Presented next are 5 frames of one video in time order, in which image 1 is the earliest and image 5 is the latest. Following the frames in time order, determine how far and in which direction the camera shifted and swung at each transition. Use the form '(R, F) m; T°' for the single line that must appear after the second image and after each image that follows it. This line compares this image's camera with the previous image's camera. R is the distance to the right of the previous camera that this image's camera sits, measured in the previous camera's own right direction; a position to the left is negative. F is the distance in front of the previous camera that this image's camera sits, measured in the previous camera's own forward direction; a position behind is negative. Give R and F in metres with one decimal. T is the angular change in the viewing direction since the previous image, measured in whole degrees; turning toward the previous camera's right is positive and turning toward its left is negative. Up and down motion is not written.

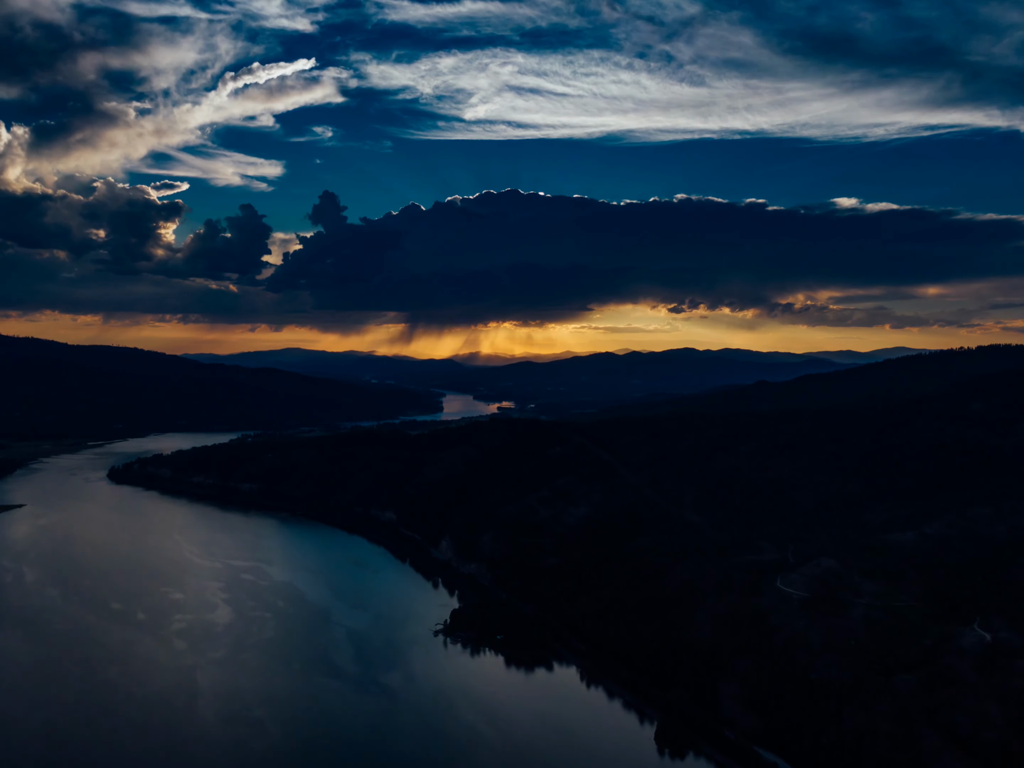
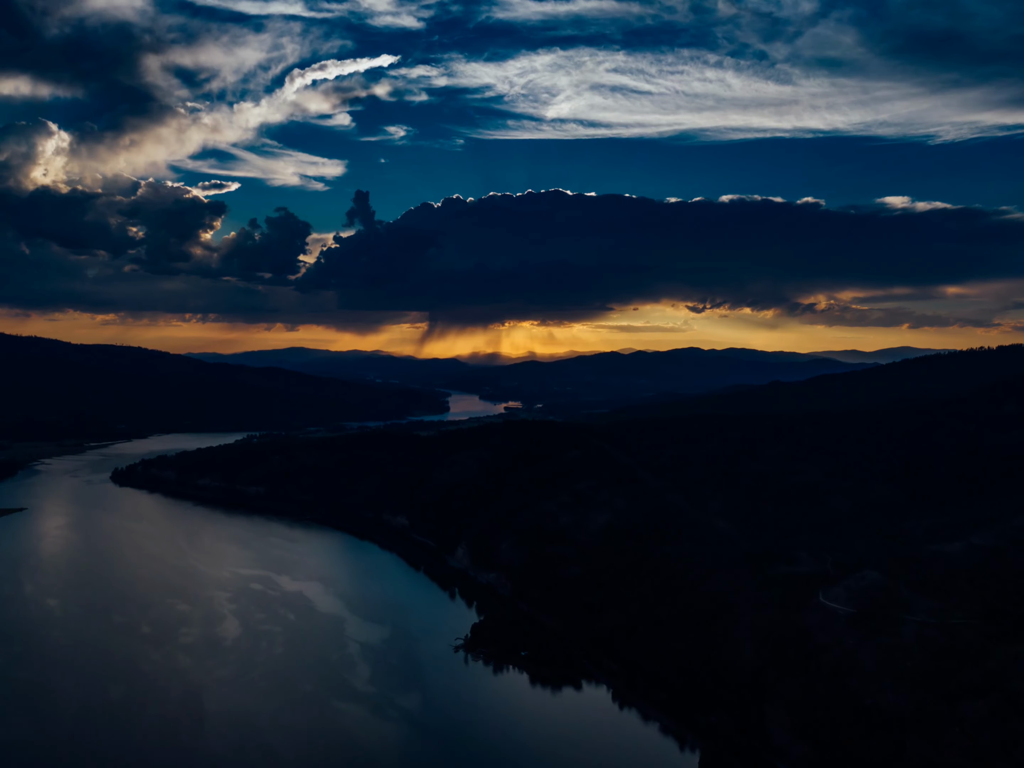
(-1.9, +3.5) m; 0°
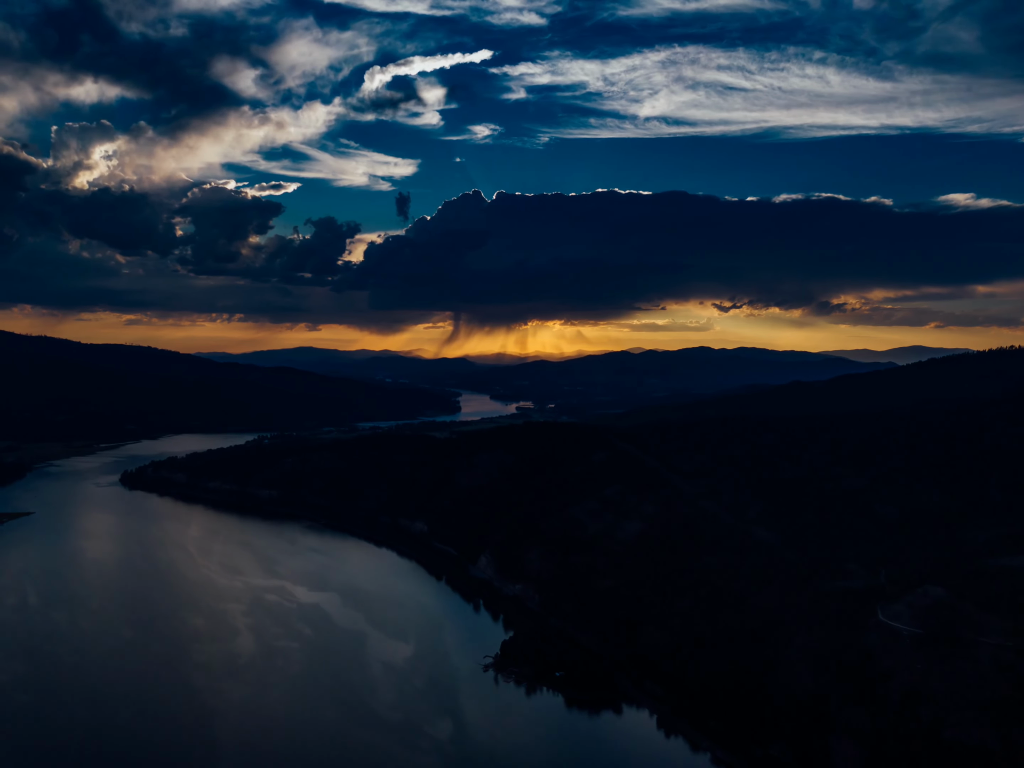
(-2.1, +3.8) m; -1°
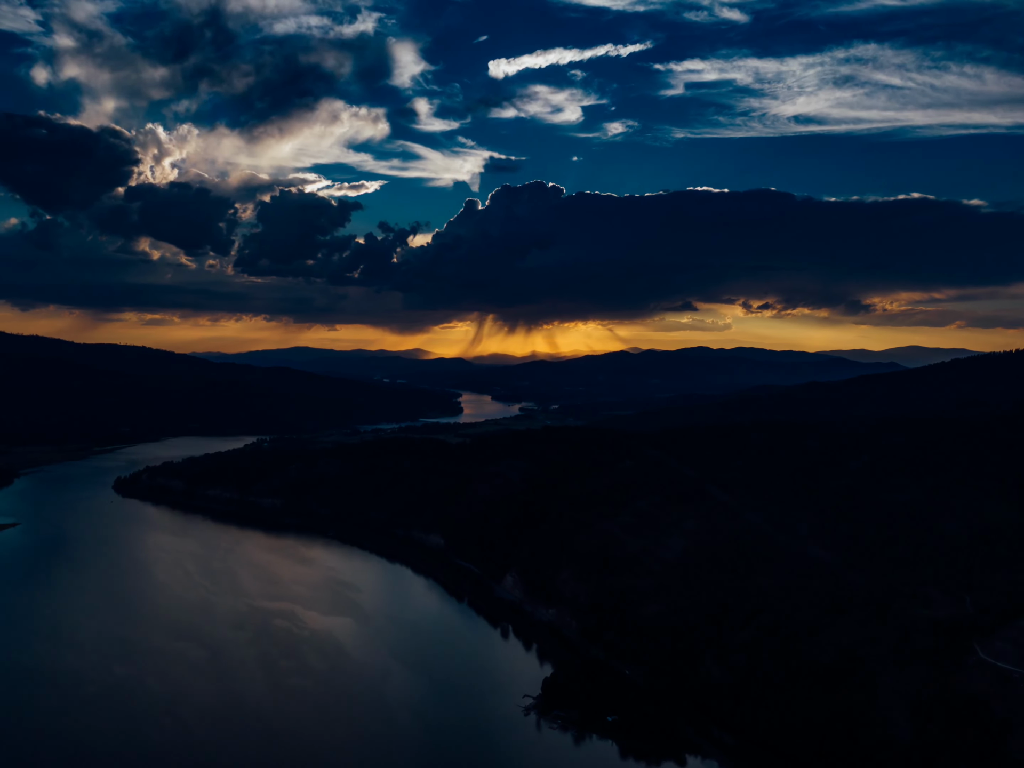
(-3.5, +6.5) m; 0°
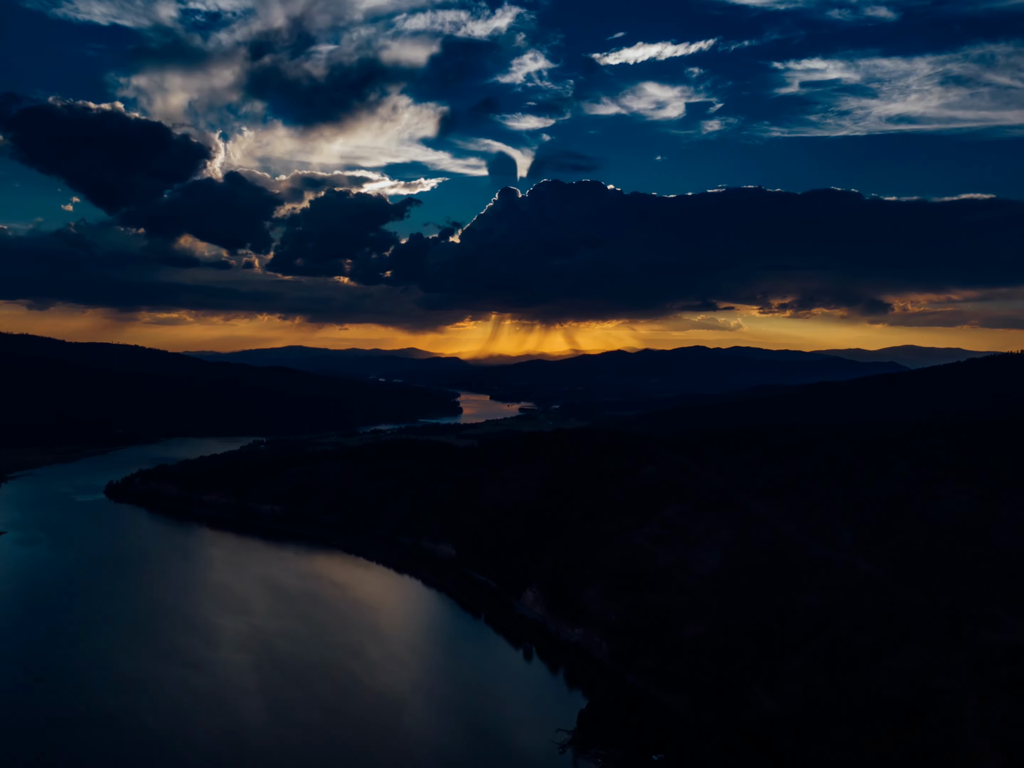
(-2.6, +4.7) m; 0°
